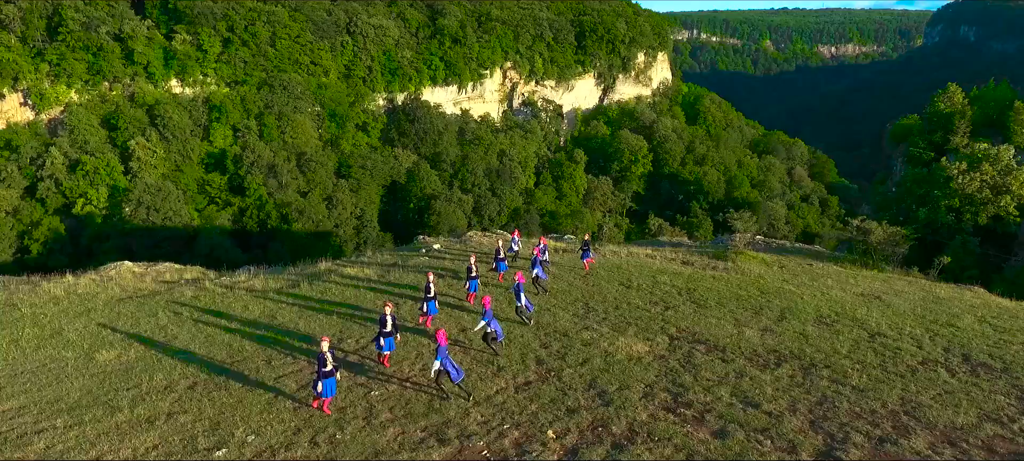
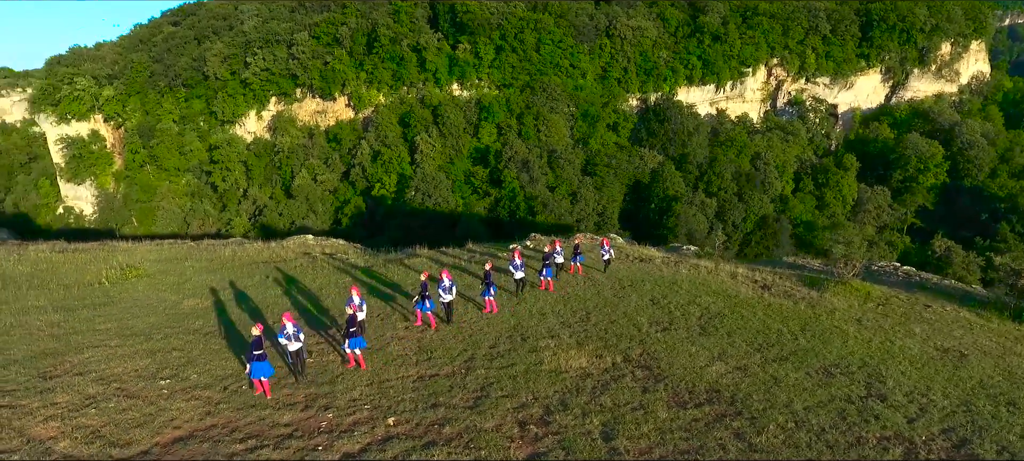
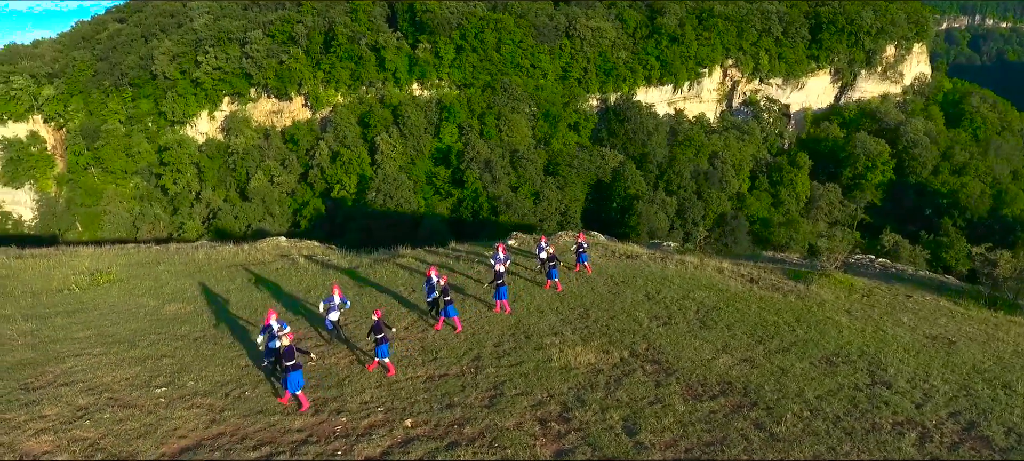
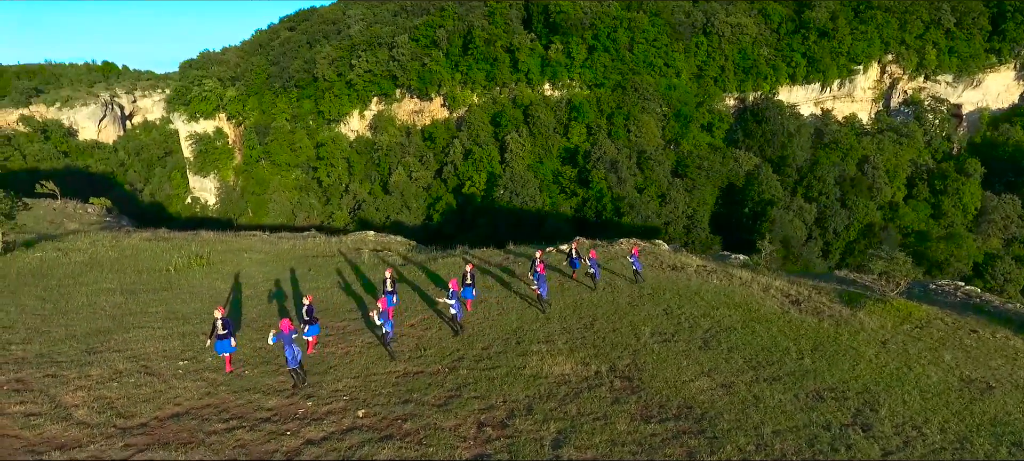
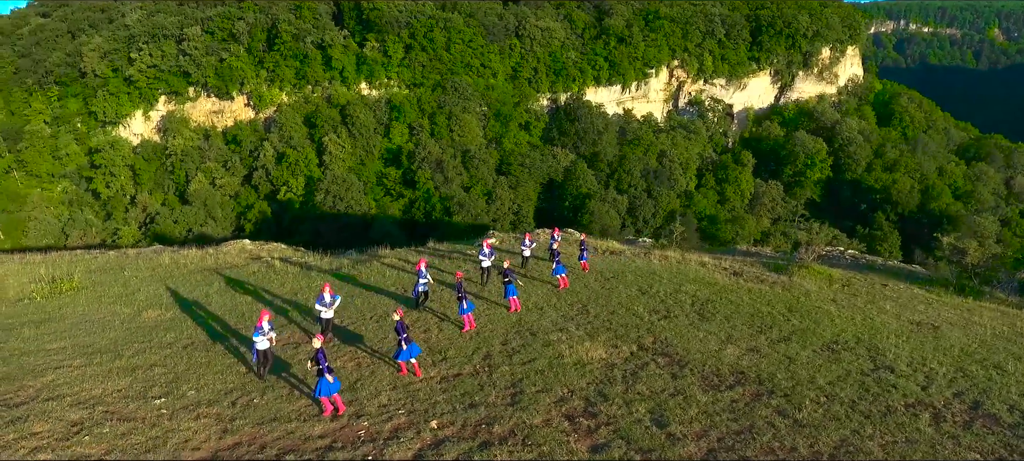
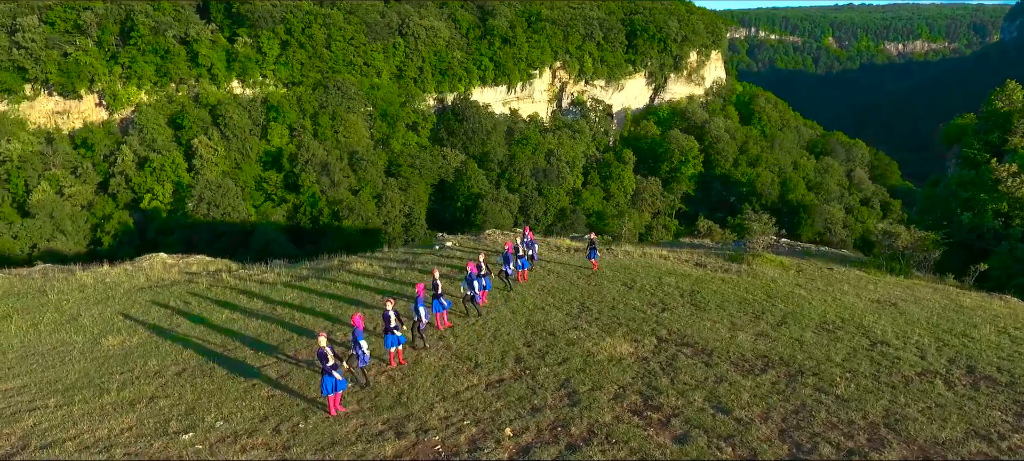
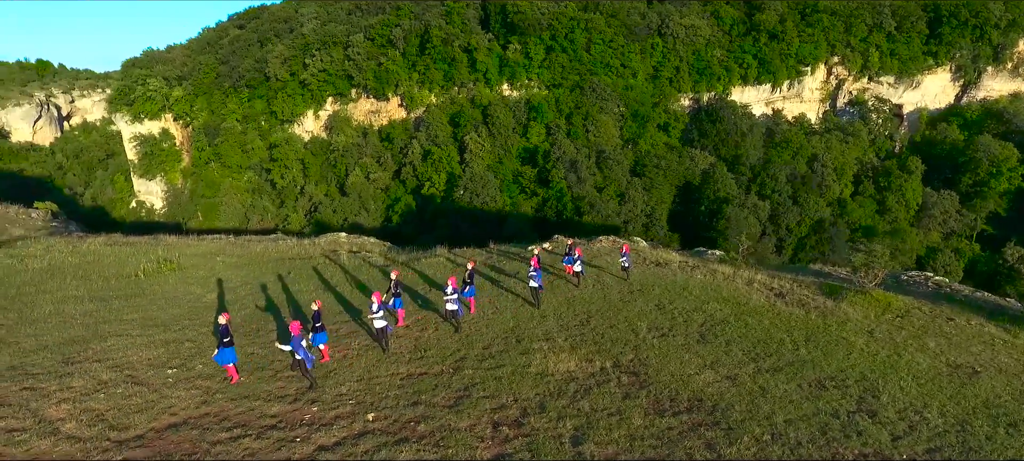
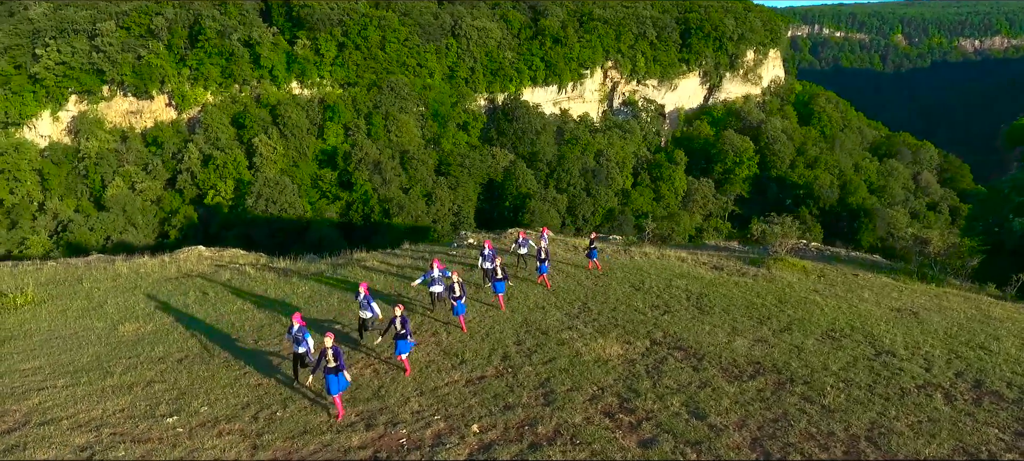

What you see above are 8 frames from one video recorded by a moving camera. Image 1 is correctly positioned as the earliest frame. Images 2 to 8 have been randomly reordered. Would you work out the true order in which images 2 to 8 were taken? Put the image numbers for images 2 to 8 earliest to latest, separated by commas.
6, 8, 5, 3, 2, 7, 4
